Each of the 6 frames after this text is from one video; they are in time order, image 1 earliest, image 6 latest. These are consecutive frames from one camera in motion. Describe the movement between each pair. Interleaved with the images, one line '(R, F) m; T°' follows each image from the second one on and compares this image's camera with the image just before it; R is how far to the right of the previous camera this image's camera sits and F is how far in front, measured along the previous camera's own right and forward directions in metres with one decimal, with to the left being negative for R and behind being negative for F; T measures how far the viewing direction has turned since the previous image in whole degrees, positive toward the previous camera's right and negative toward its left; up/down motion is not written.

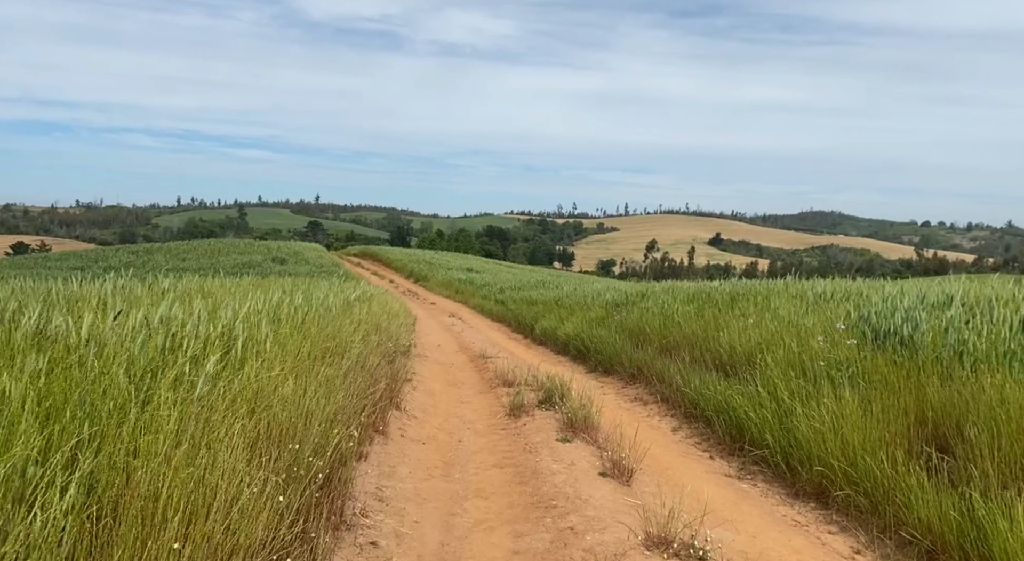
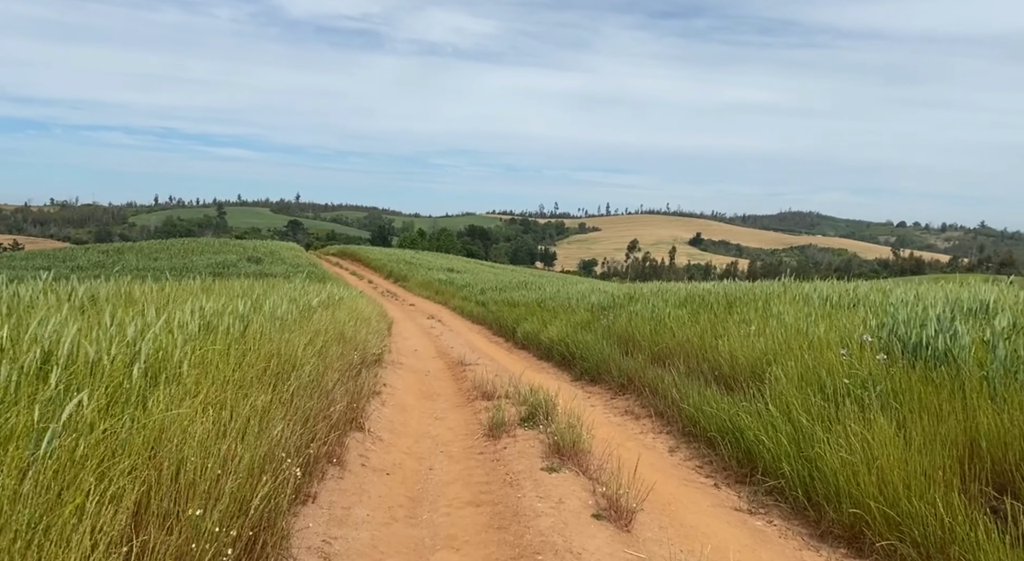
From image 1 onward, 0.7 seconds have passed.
(0.0, +0.8) m; +1°
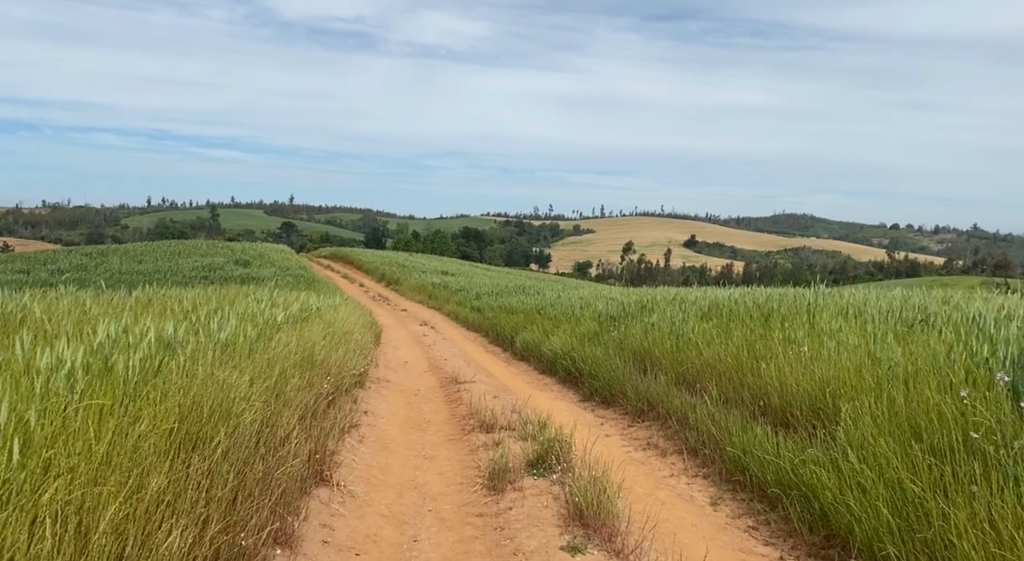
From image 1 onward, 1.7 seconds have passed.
(-0.1, +1.2) m; 0°
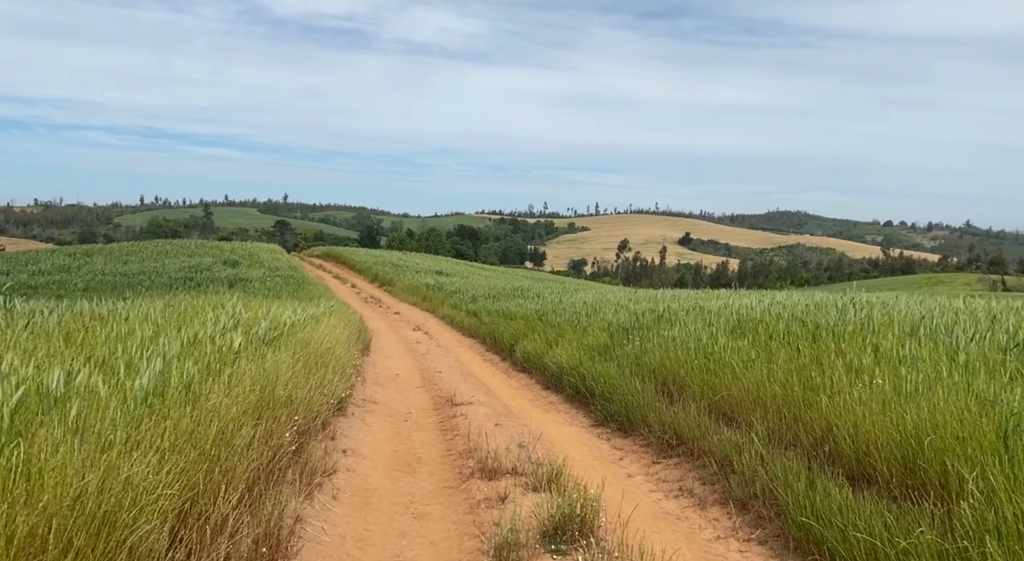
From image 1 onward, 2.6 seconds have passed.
(-0.1, +1.2) m; 0°
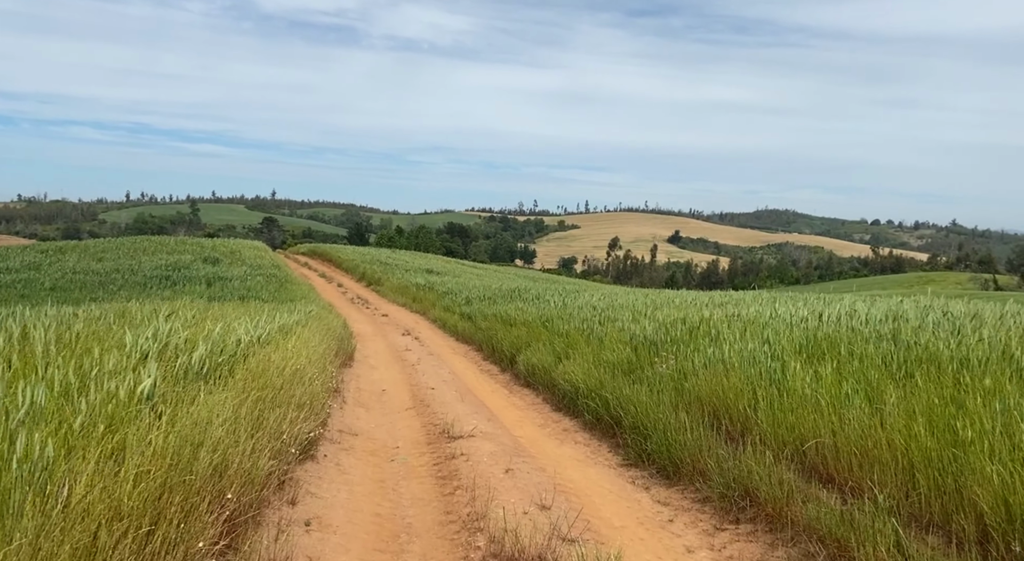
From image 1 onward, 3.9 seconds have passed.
(-0.2, +1.7) m; +1°
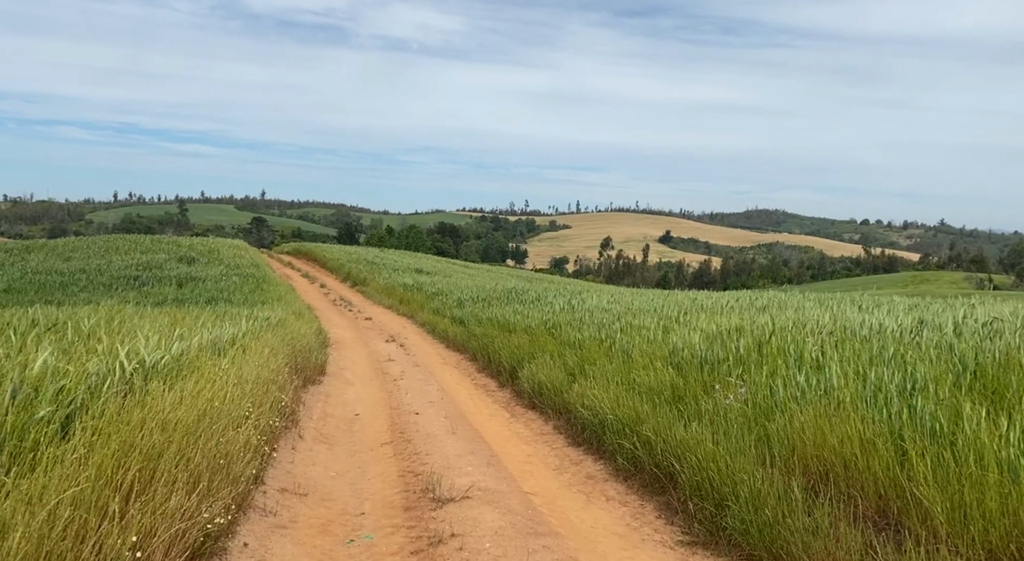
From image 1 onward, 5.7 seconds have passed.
(-0.2, +2.2) m; +1°
